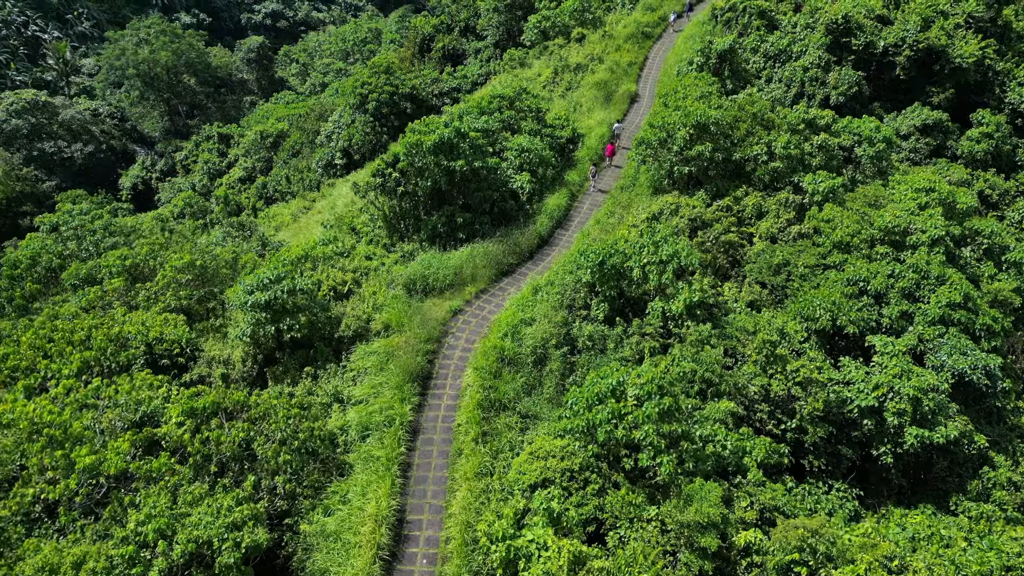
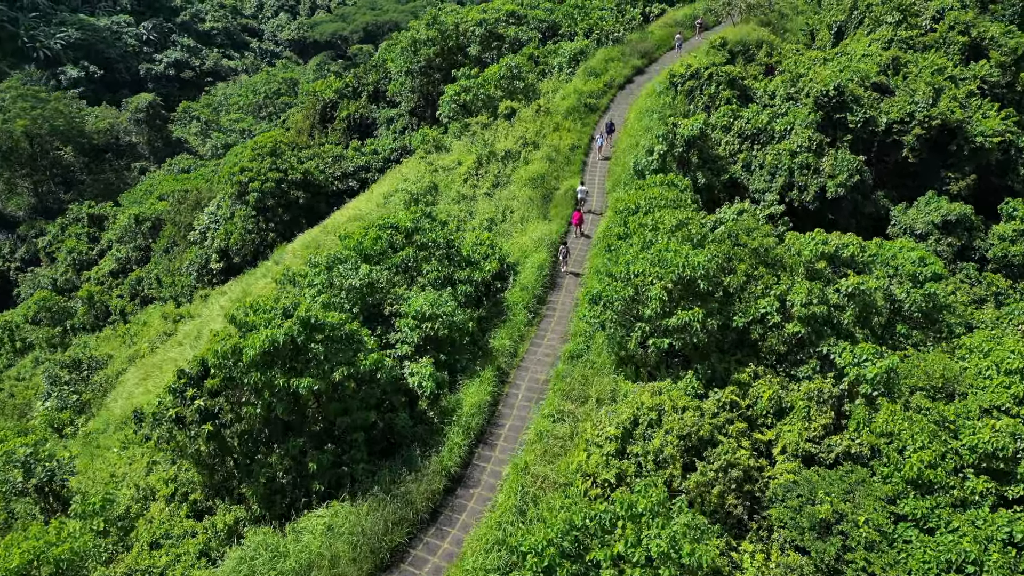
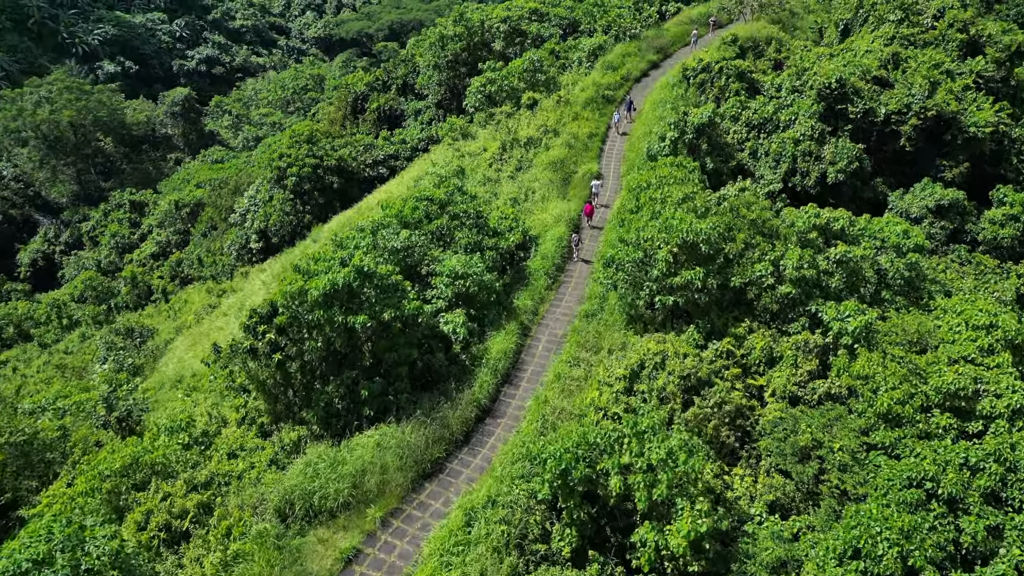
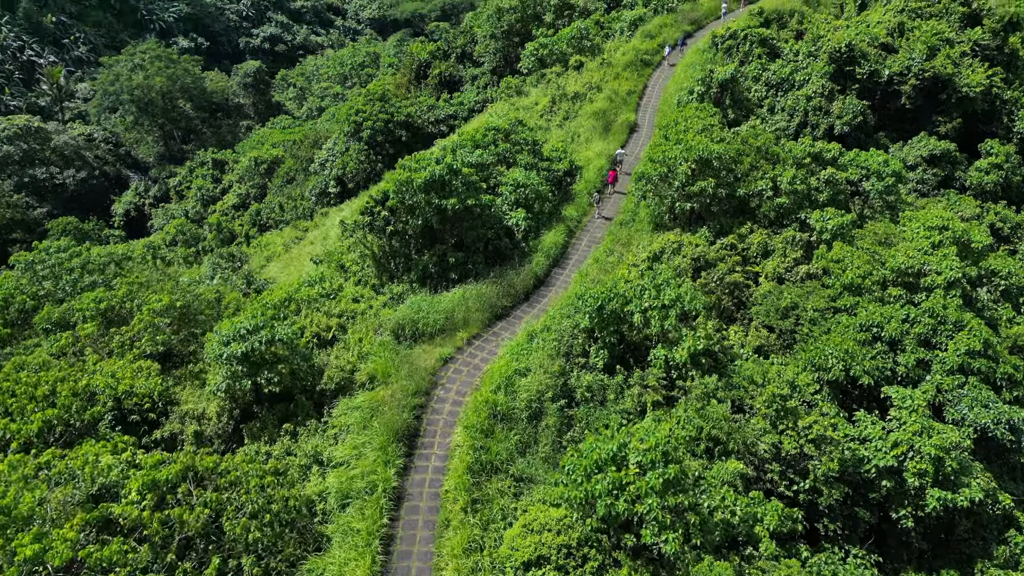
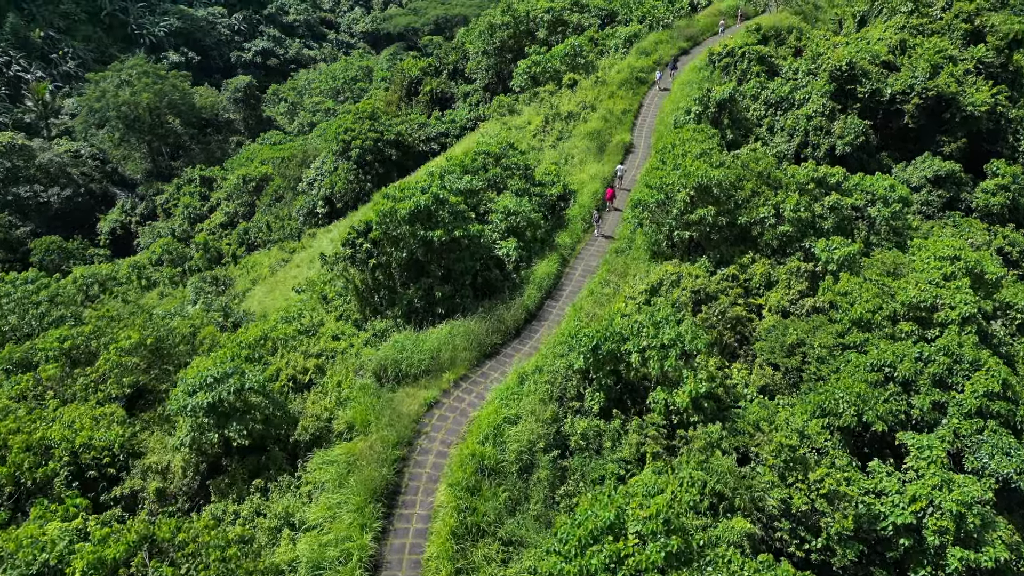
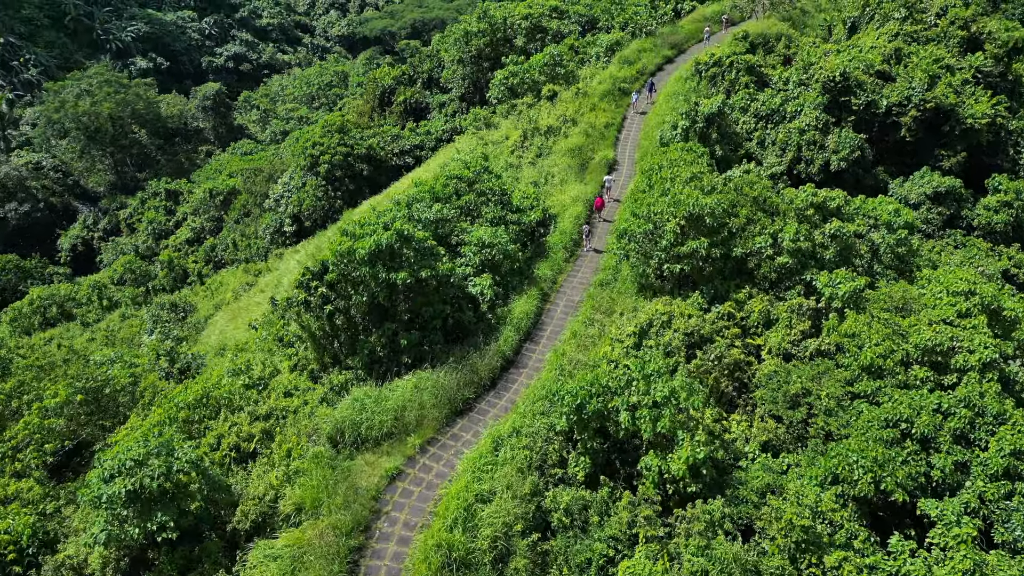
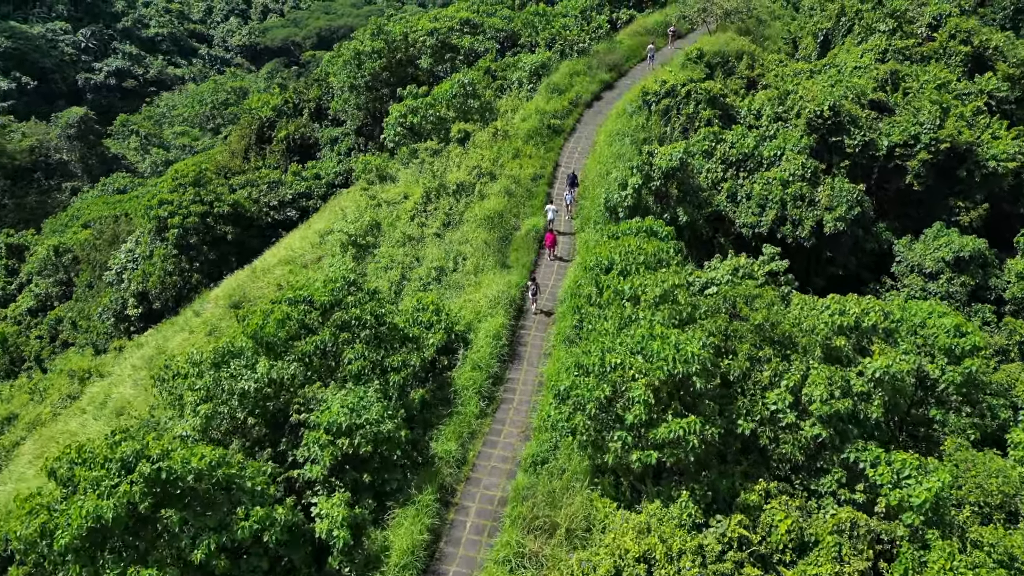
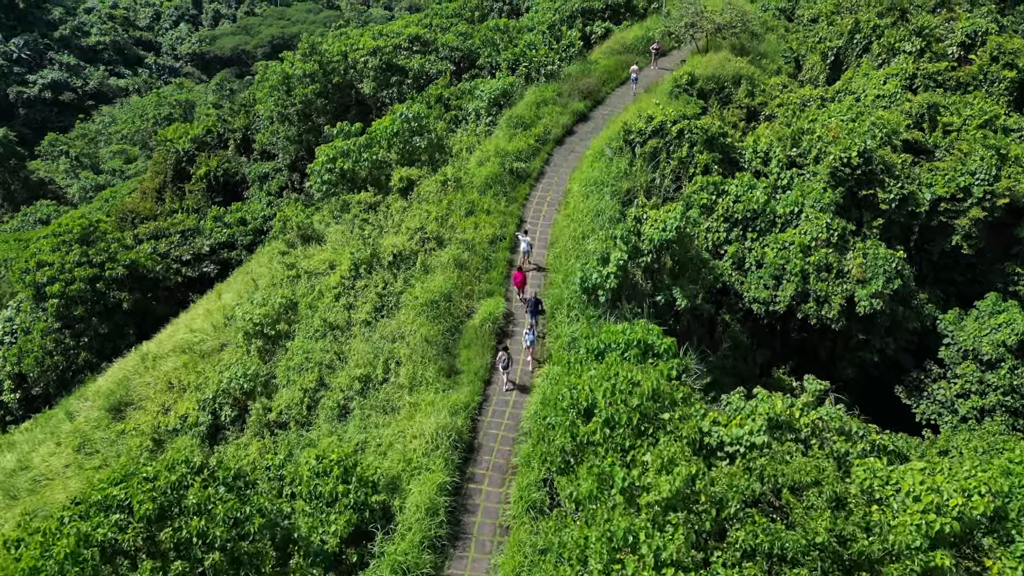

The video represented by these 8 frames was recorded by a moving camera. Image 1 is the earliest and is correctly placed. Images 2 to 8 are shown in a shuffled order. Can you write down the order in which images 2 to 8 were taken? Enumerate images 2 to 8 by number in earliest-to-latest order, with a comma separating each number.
4, 5, 6, 3, 2, 7, 8
